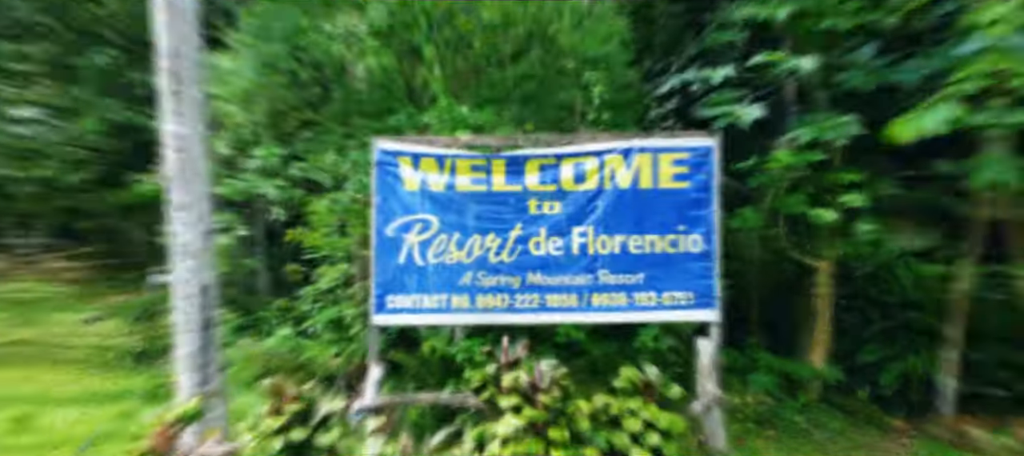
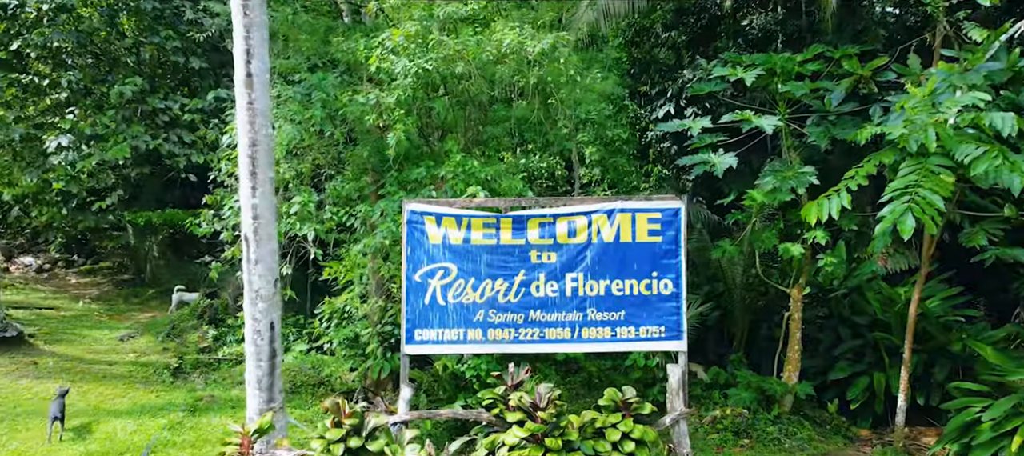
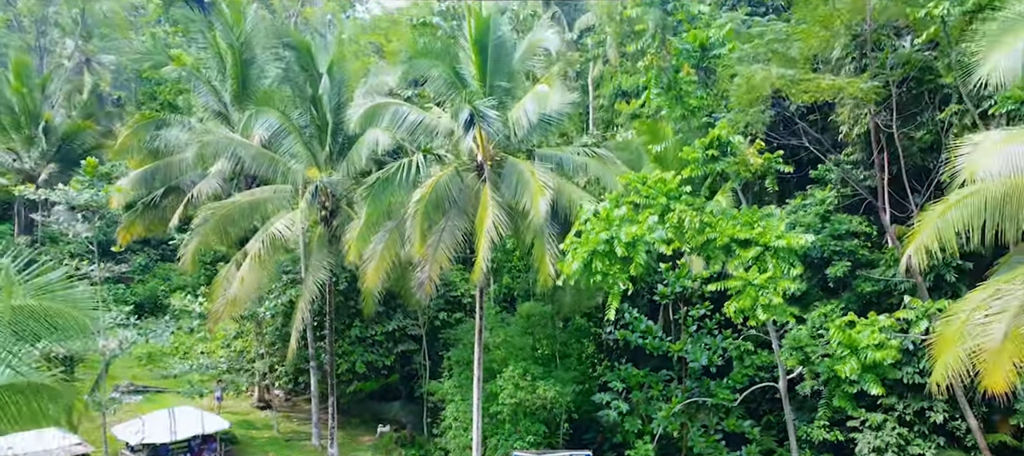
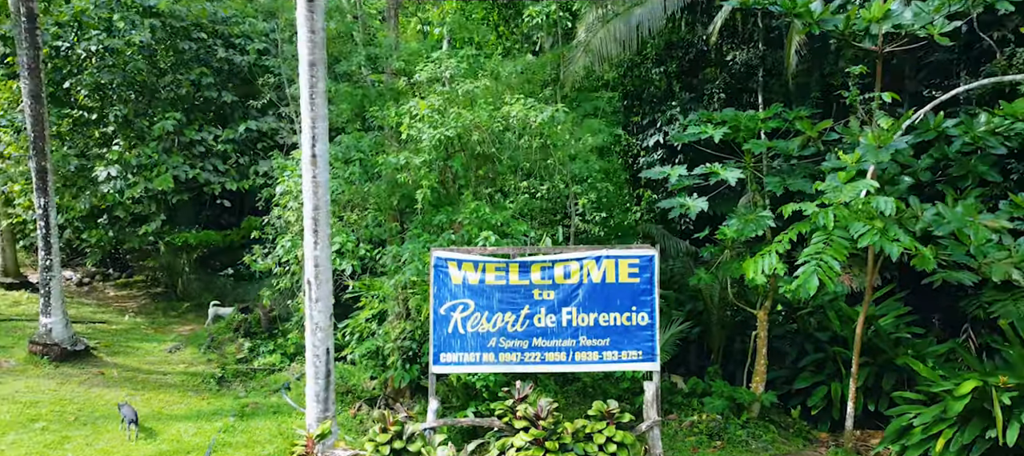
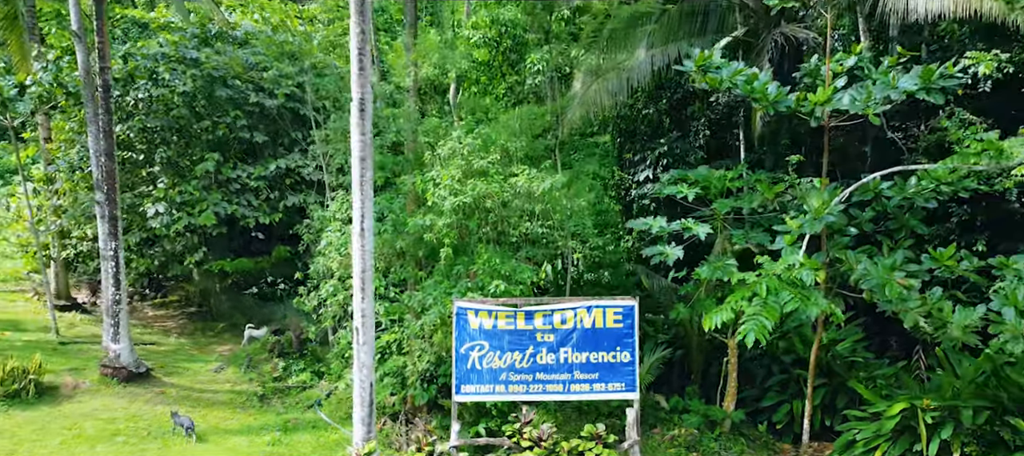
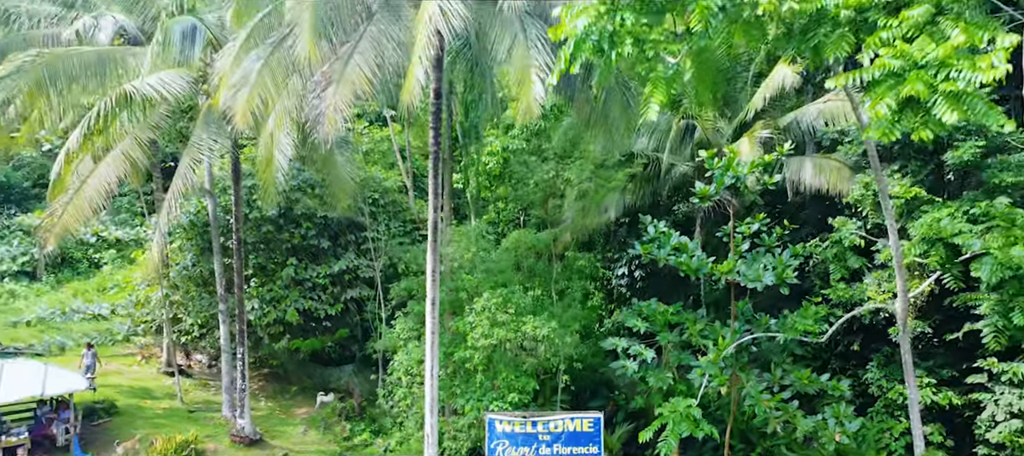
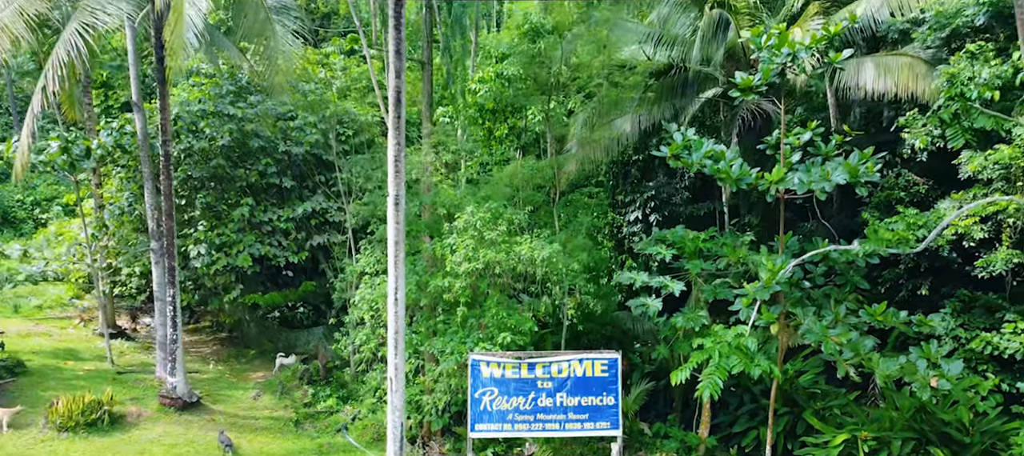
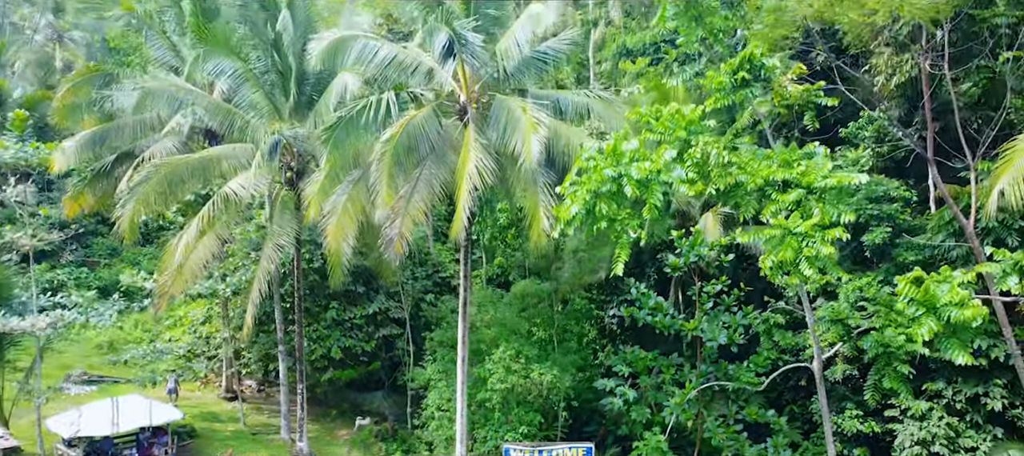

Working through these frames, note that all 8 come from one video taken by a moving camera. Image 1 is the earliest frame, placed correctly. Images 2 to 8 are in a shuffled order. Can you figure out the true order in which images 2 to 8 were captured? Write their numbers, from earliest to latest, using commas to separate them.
2, 4, 5, 7, 6, 8, 3
